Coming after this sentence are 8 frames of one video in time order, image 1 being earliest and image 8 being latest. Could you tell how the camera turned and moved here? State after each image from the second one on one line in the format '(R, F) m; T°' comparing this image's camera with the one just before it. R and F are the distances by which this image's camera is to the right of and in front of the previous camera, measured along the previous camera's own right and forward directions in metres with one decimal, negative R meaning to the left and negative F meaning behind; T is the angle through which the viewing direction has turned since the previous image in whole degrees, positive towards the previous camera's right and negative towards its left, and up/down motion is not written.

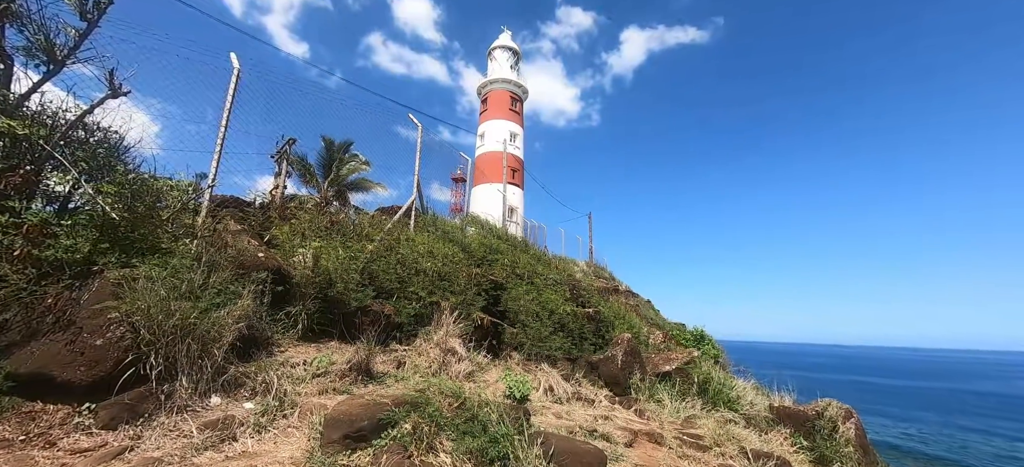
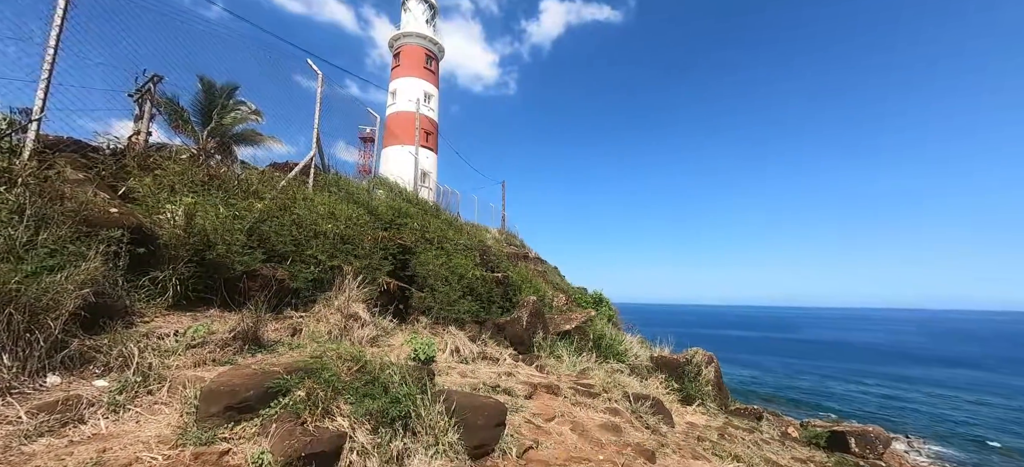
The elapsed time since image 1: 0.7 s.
(0.0, 0.0) m; +12°
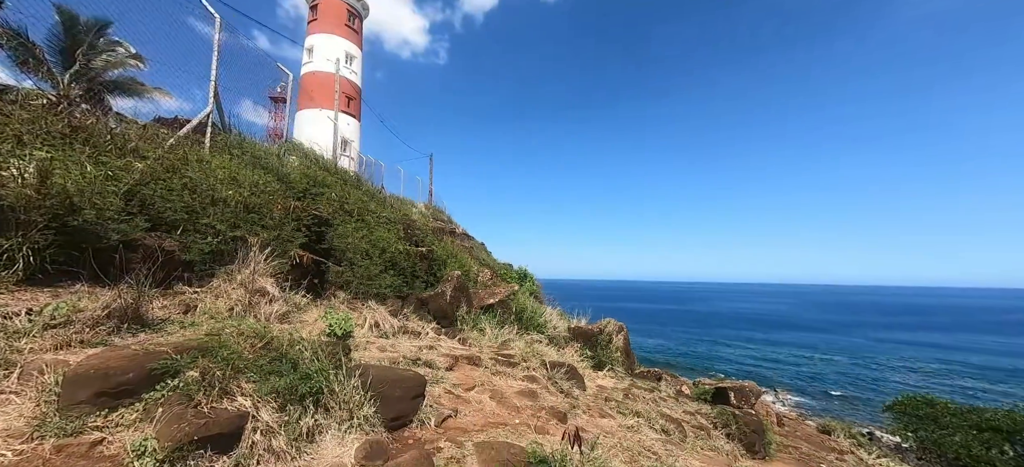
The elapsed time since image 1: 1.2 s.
(0.0, 0.0) m; +10°
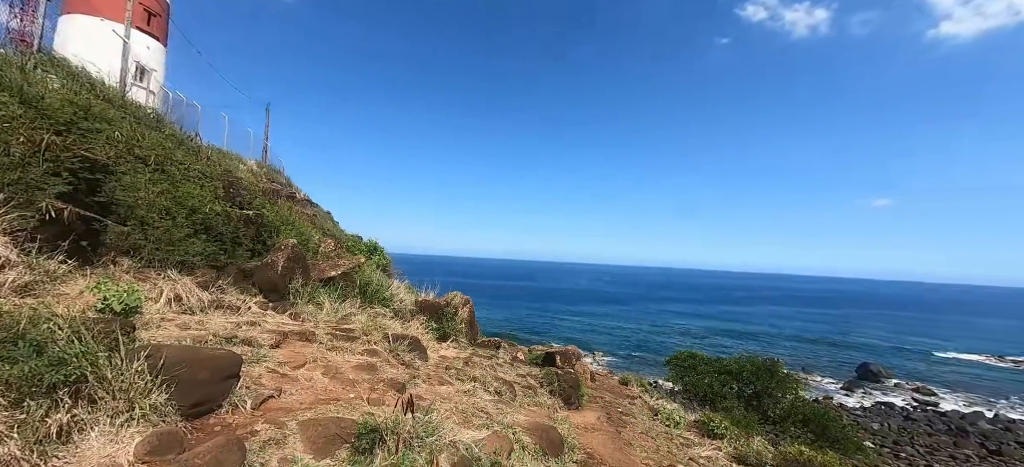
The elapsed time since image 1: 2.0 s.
(0.0, 0.0) m; +20°
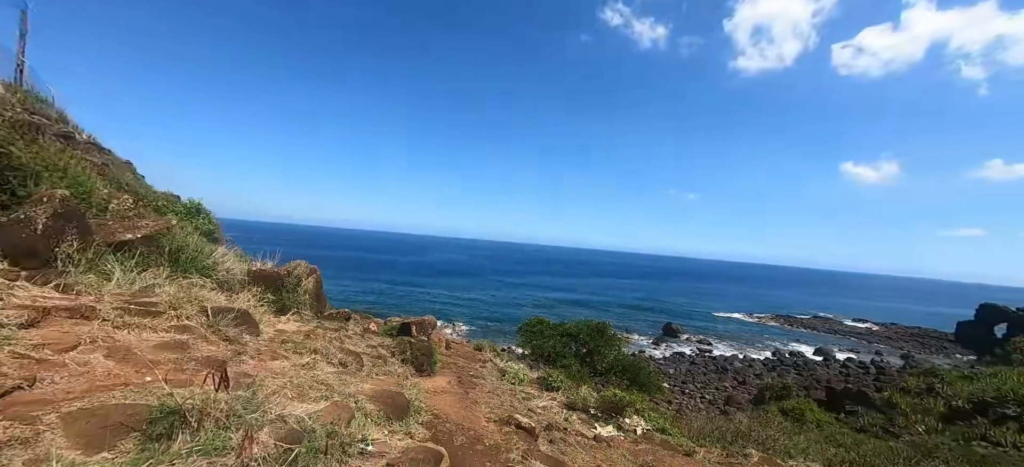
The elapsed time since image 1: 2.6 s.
(+0.1, 0.0) m; +19°
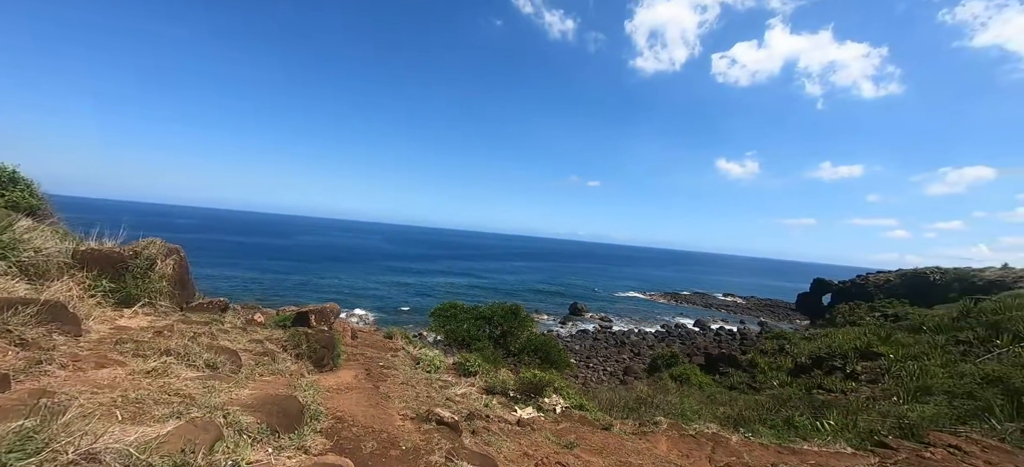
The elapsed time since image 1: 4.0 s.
(-0.1, +0.5) m; +12°
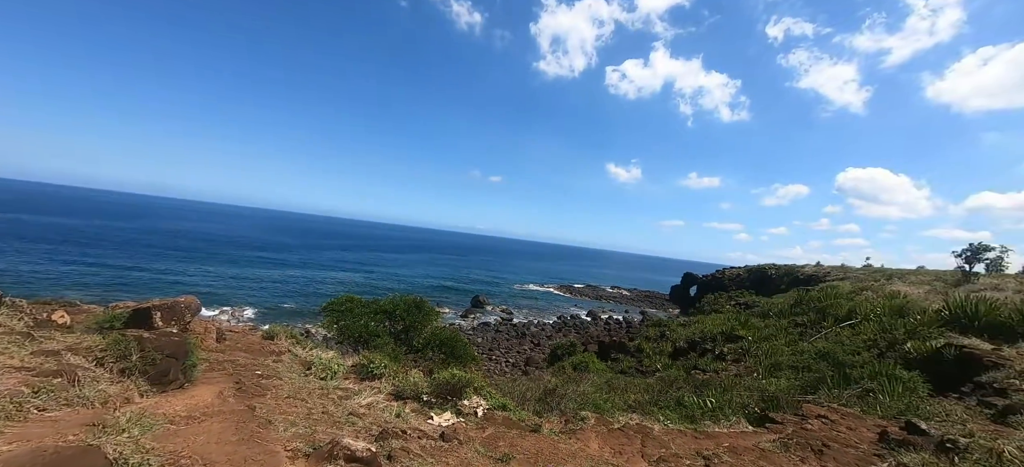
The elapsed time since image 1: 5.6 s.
(-0.3, +0.9) m; +13°
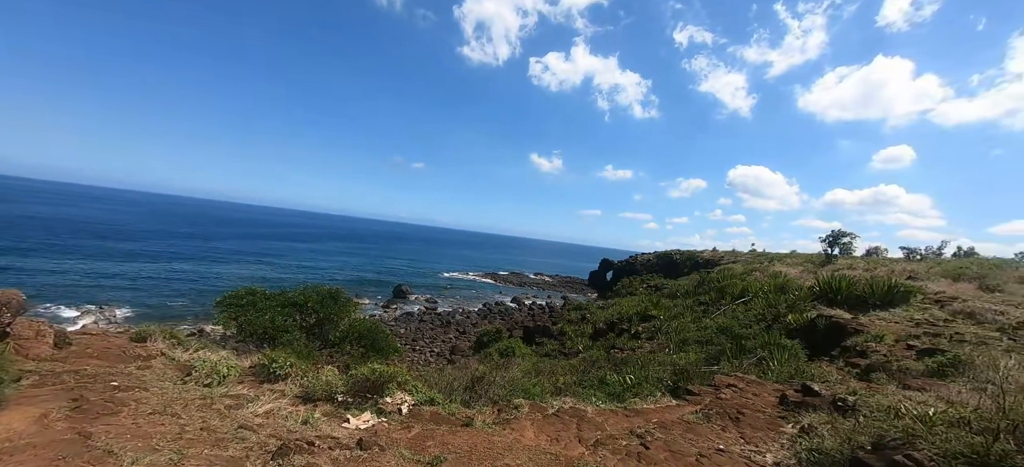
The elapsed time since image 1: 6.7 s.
(-0.1, +0.5) m; +10°
